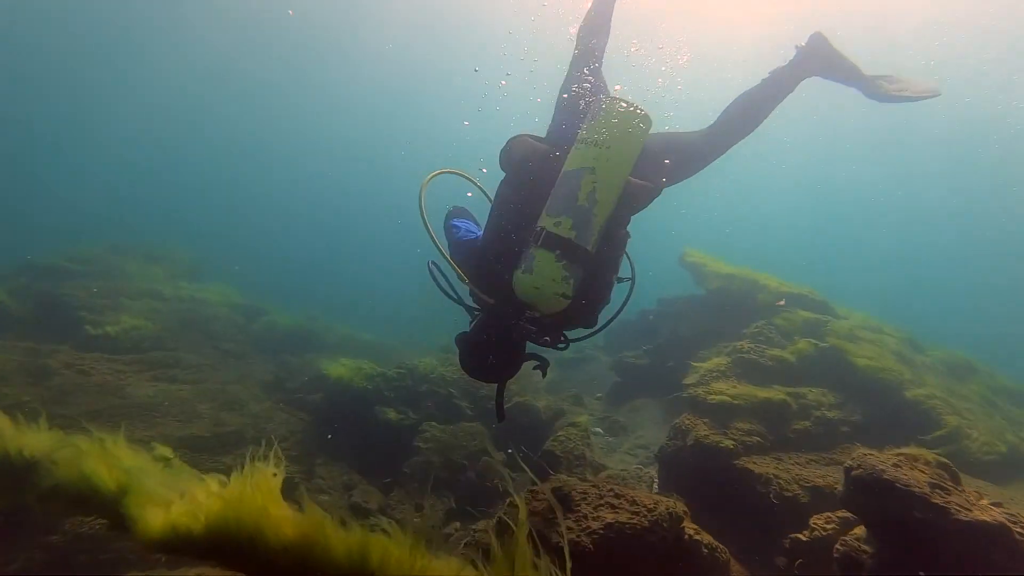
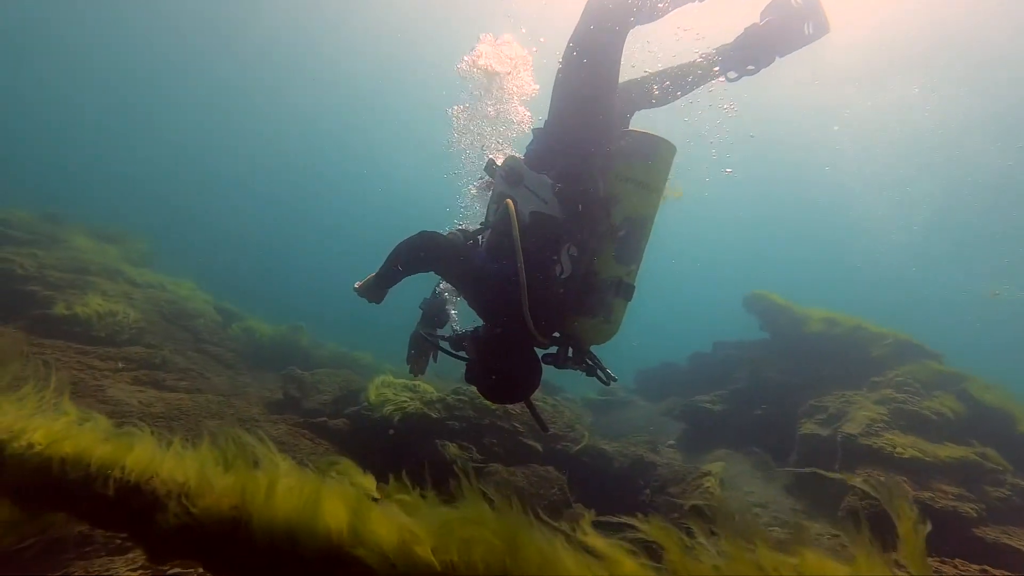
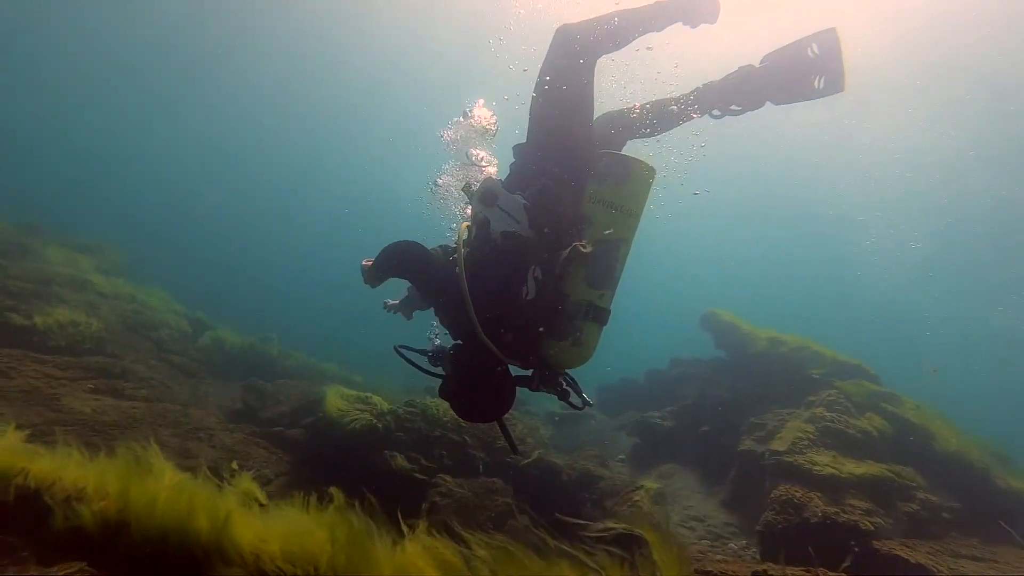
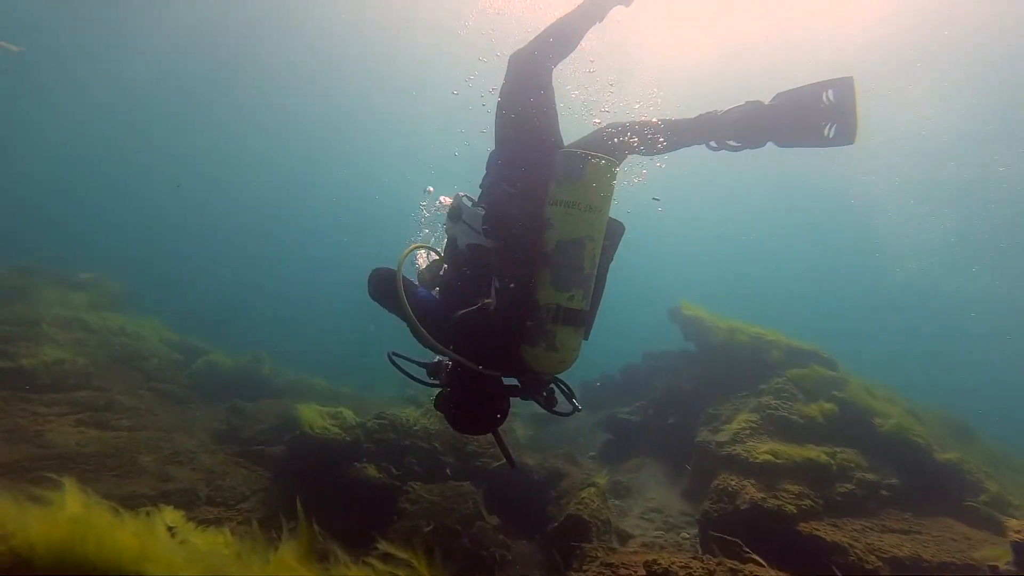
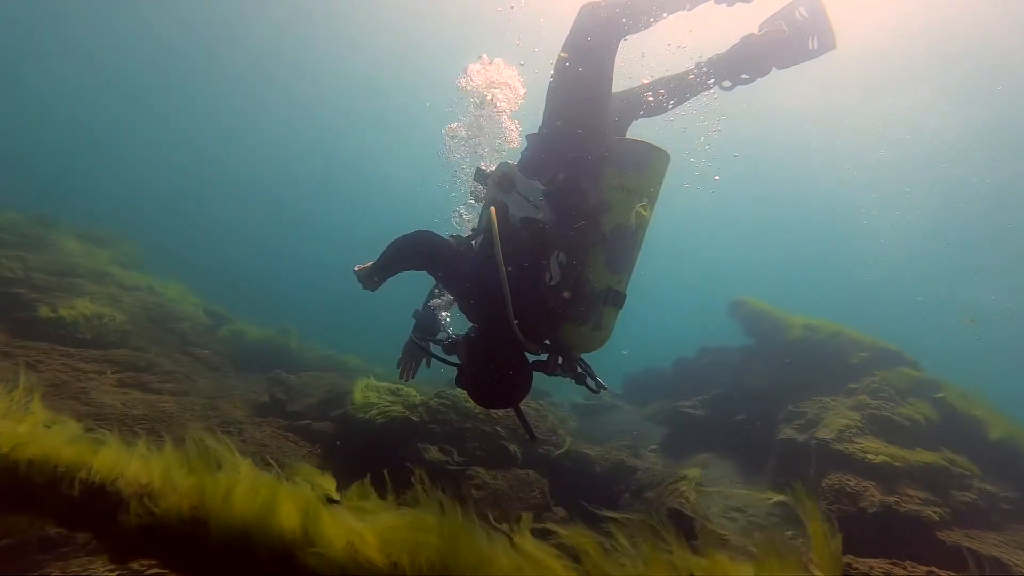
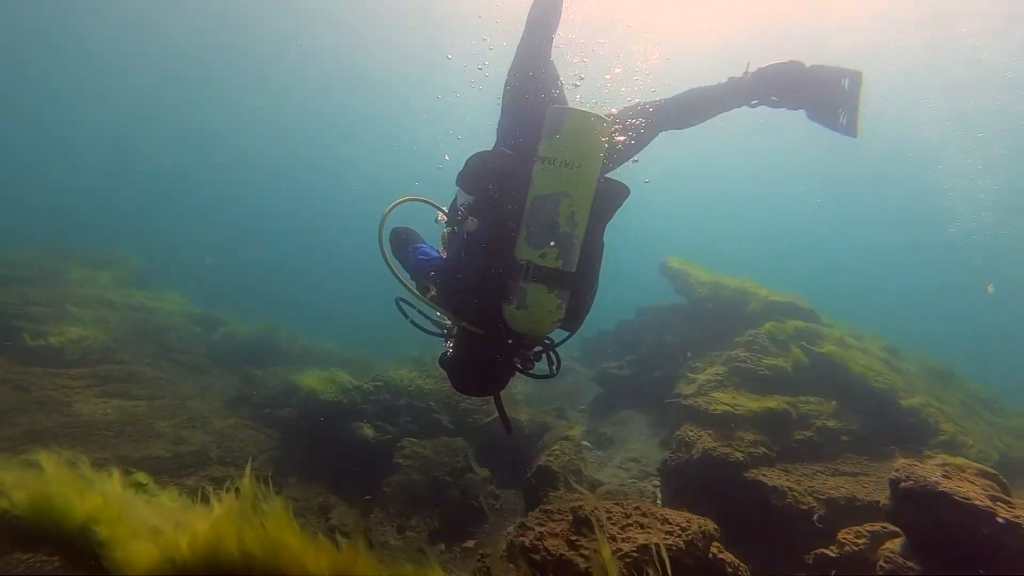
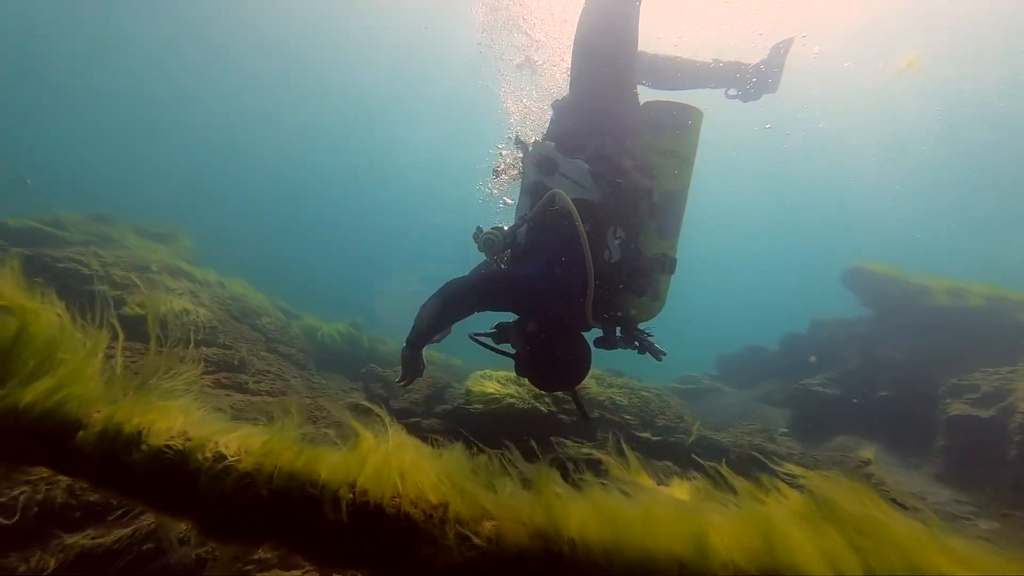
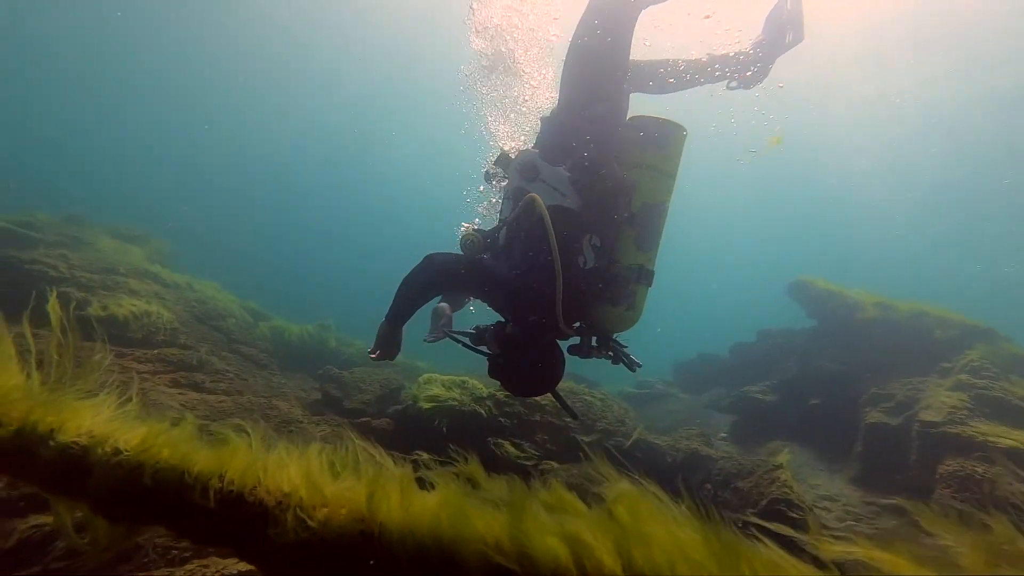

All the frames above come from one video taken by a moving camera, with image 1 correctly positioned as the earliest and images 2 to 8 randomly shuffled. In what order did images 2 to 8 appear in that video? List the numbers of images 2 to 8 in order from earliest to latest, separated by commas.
6, 4, 3, 5, 2, 8, 7
